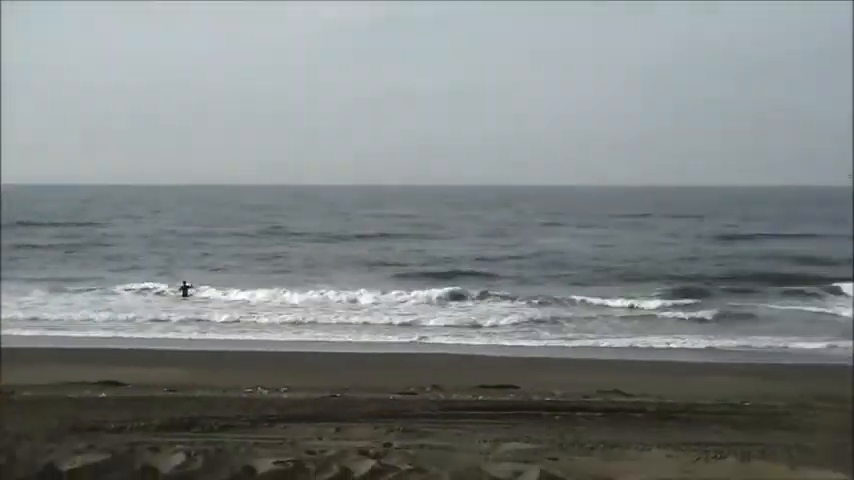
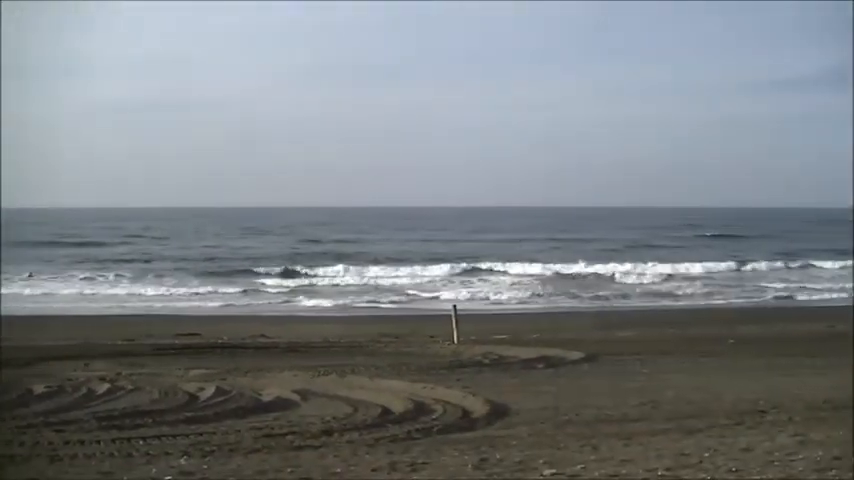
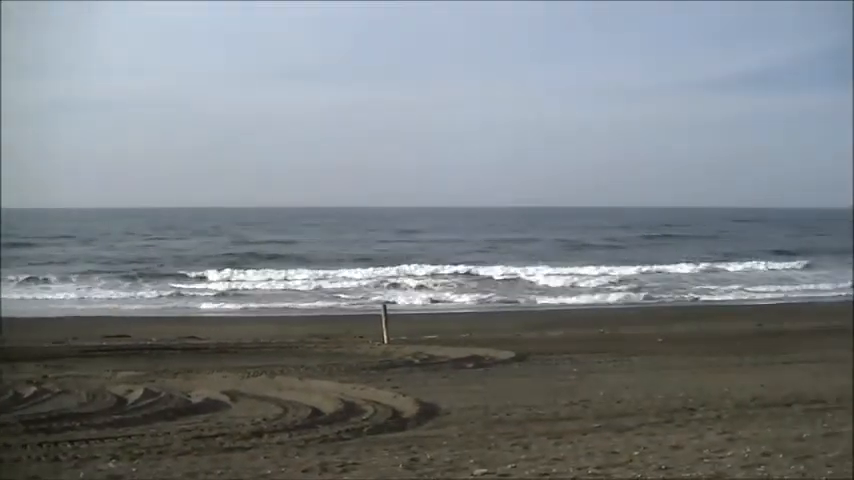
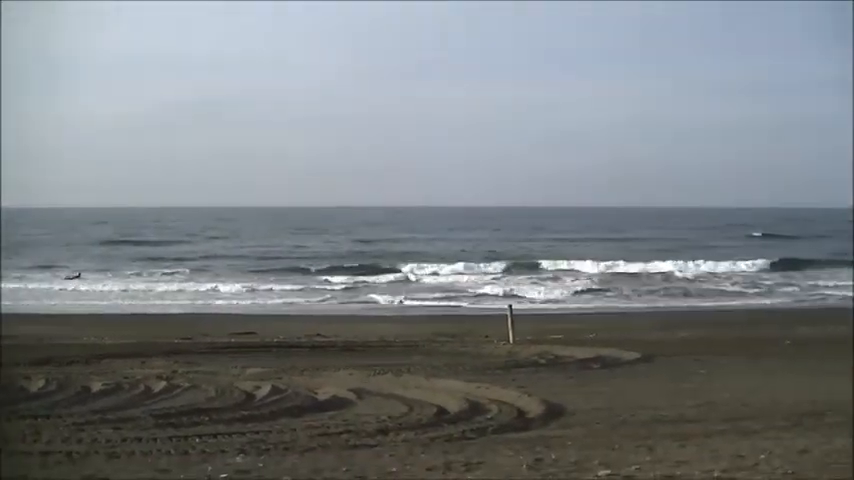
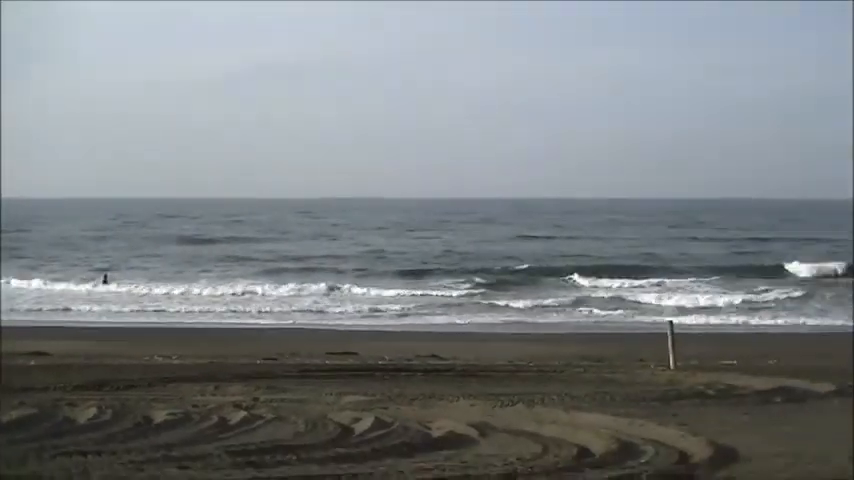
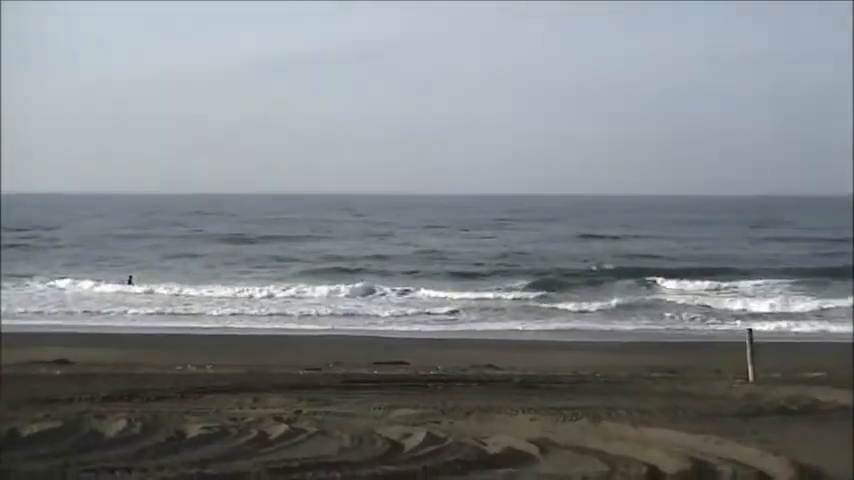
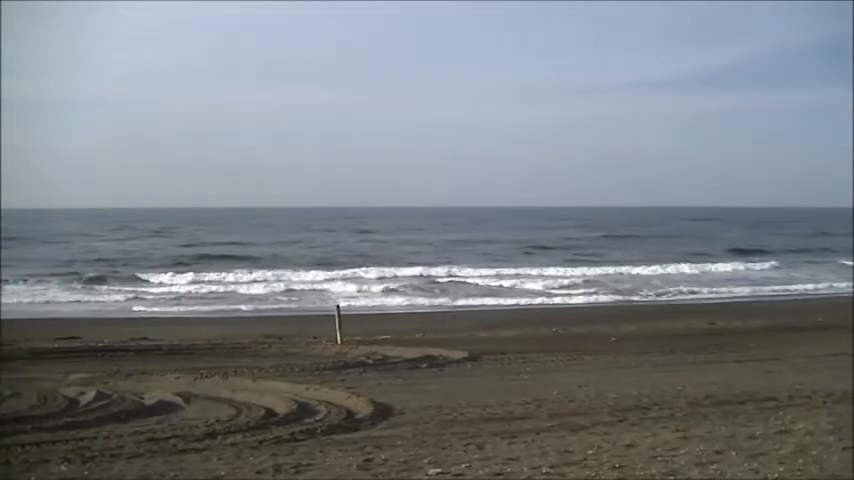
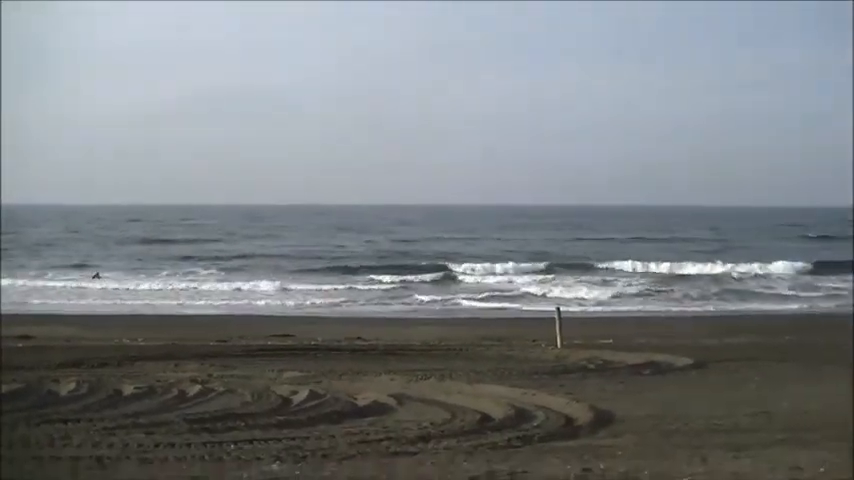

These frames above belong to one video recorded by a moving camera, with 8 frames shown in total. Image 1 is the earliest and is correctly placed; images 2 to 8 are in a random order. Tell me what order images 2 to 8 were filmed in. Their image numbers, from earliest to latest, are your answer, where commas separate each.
6, 5, 8, 4, 2, 3, 7
